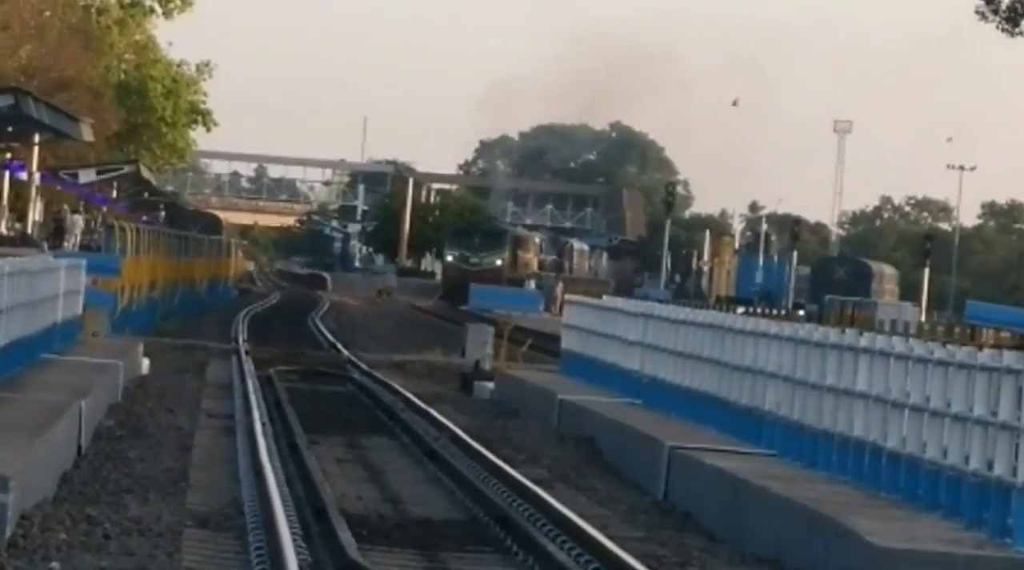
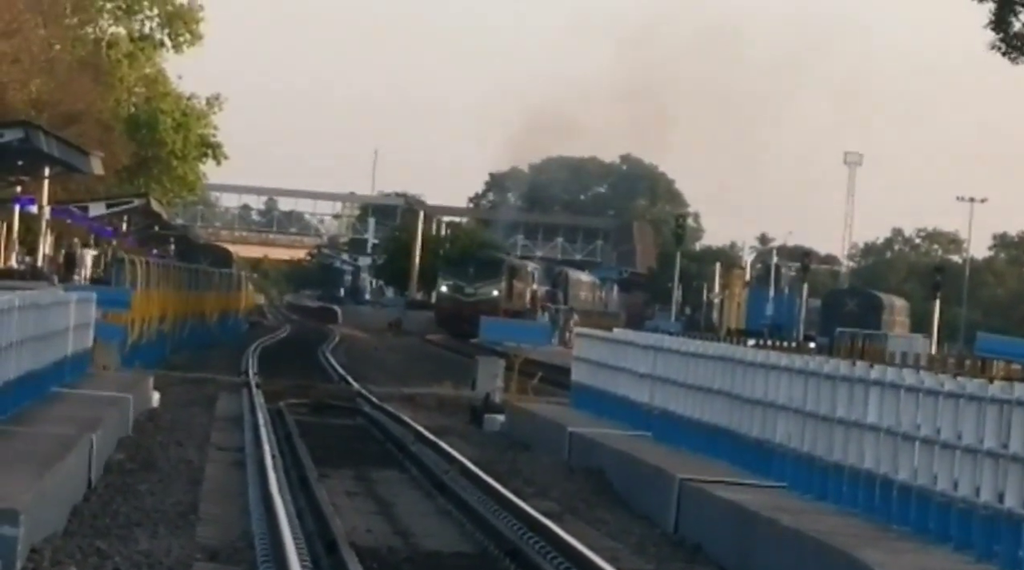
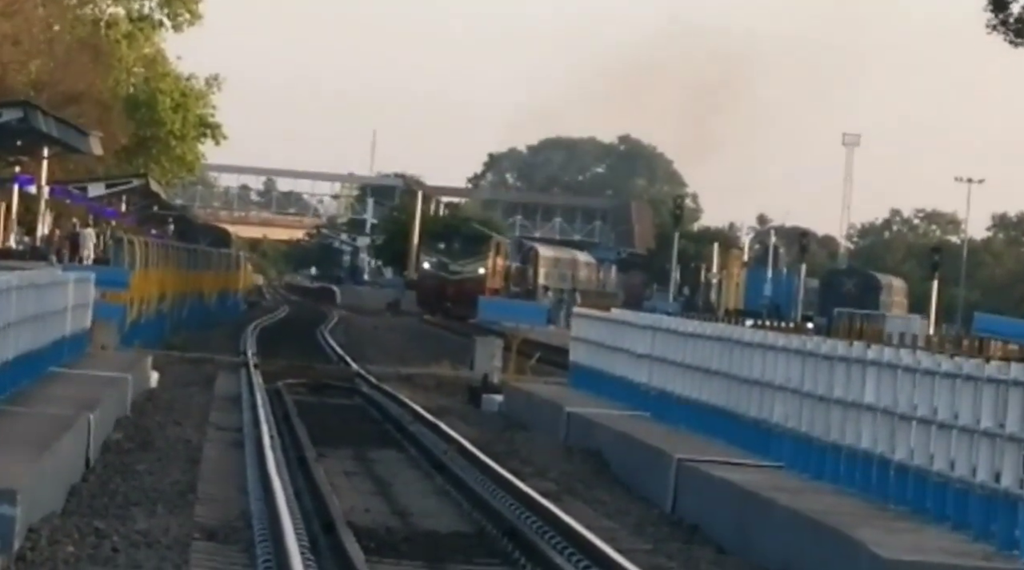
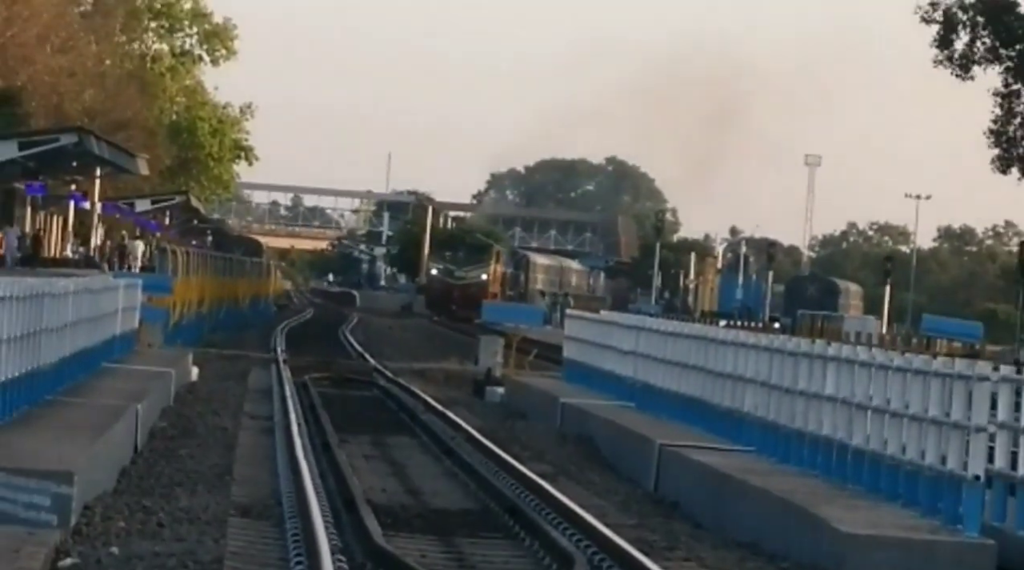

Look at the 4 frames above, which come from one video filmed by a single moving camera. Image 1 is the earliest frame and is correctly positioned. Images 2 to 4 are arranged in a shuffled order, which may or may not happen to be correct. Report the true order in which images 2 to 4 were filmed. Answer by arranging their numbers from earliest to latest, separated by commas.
2, 3, 4
